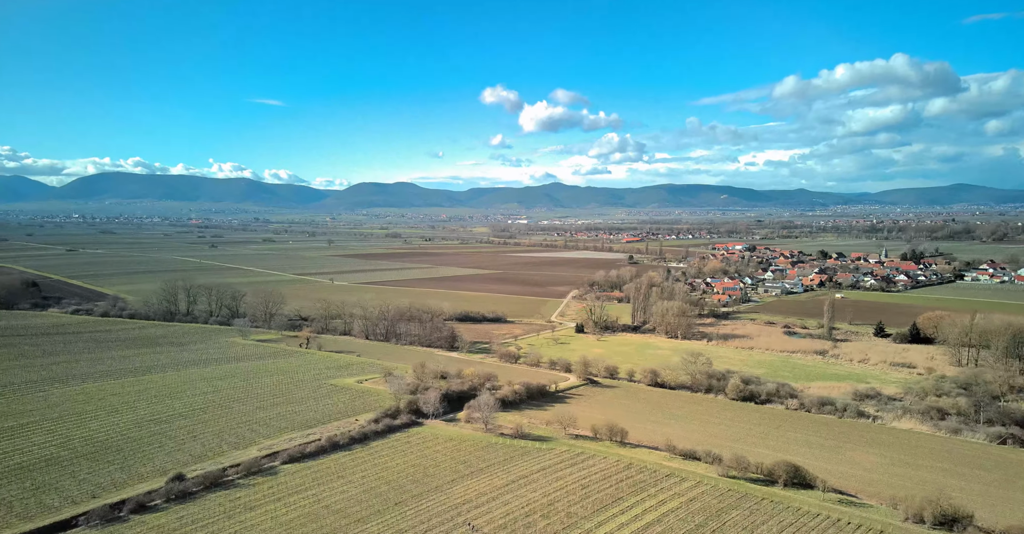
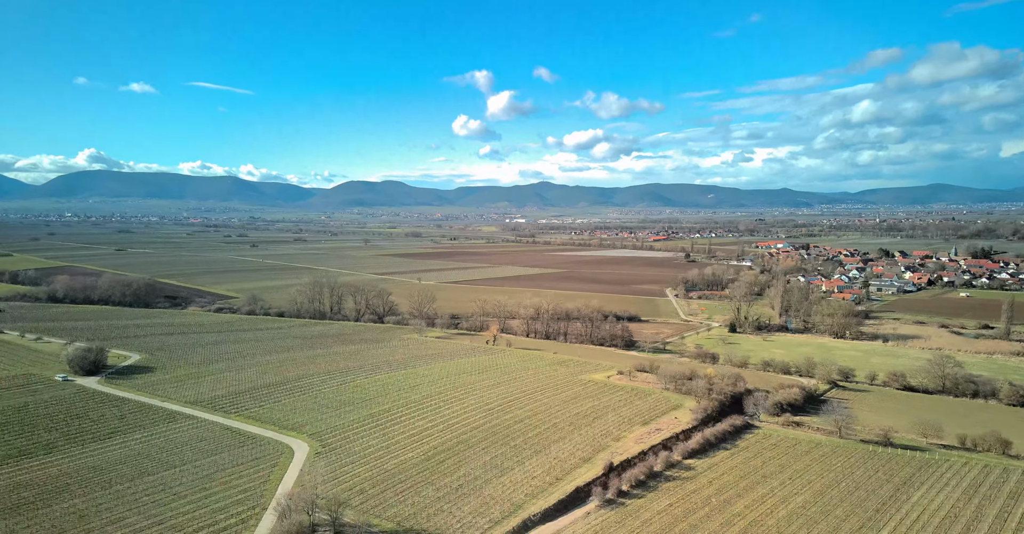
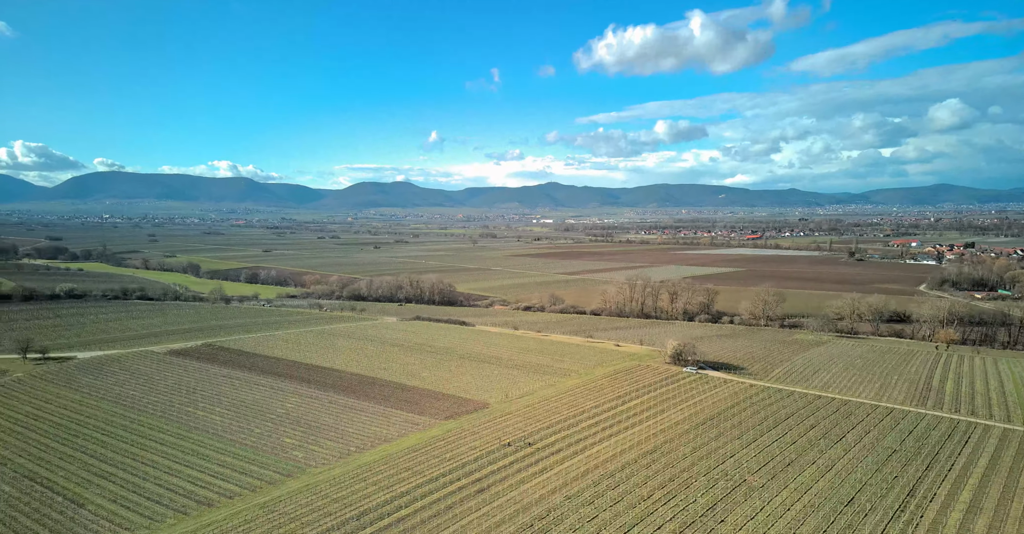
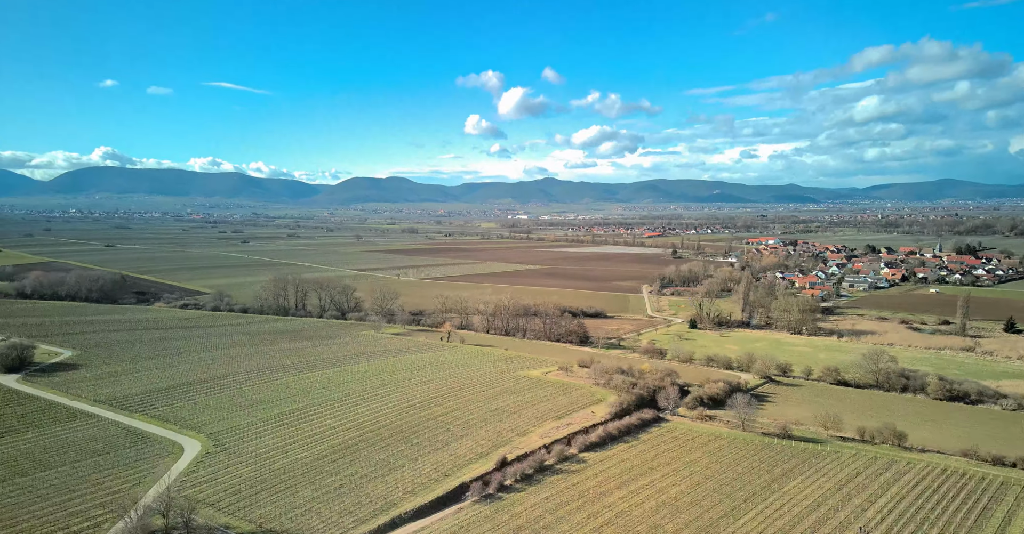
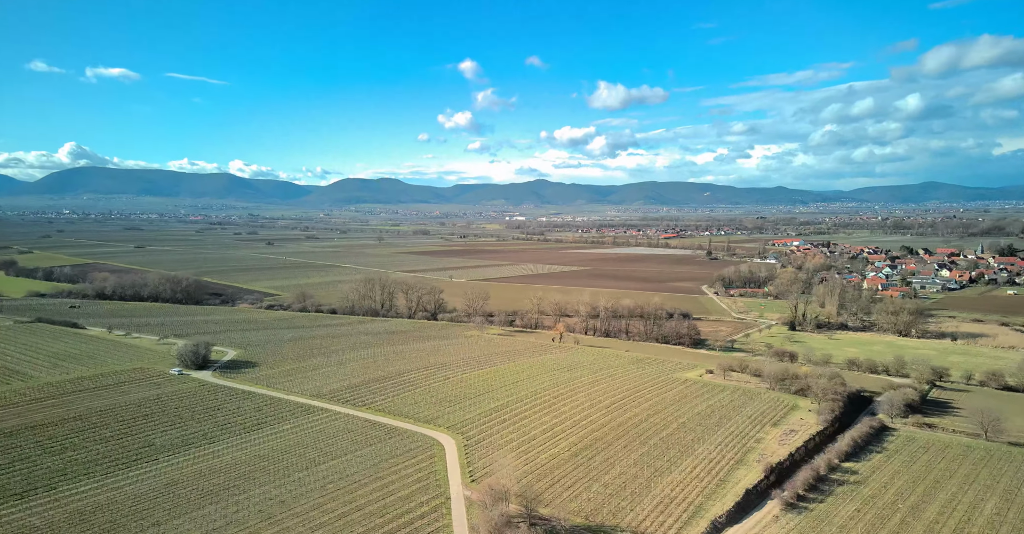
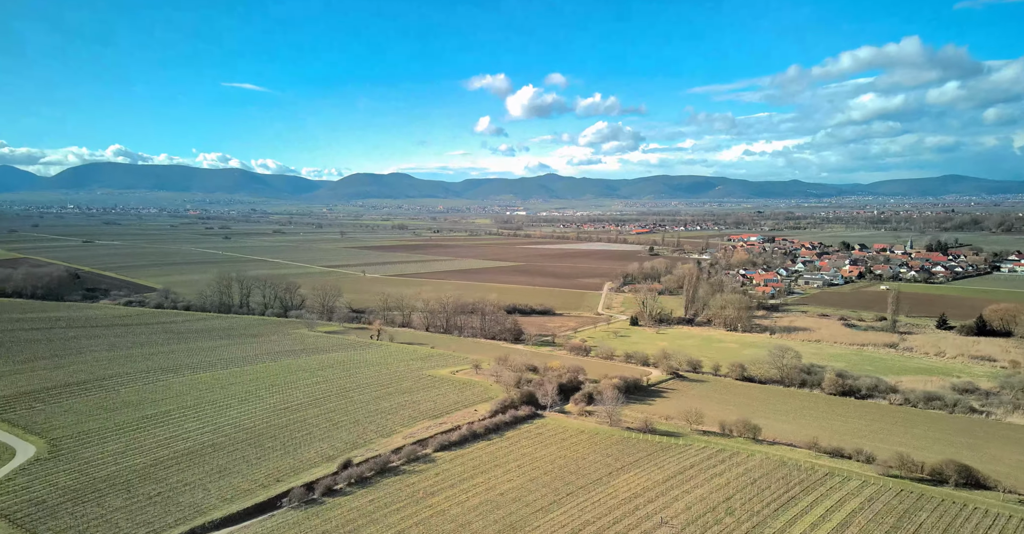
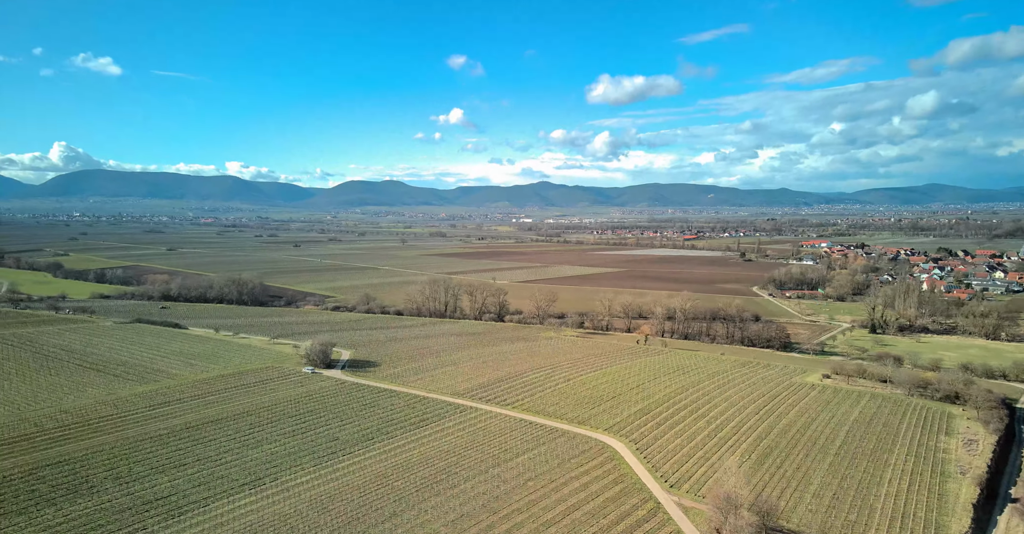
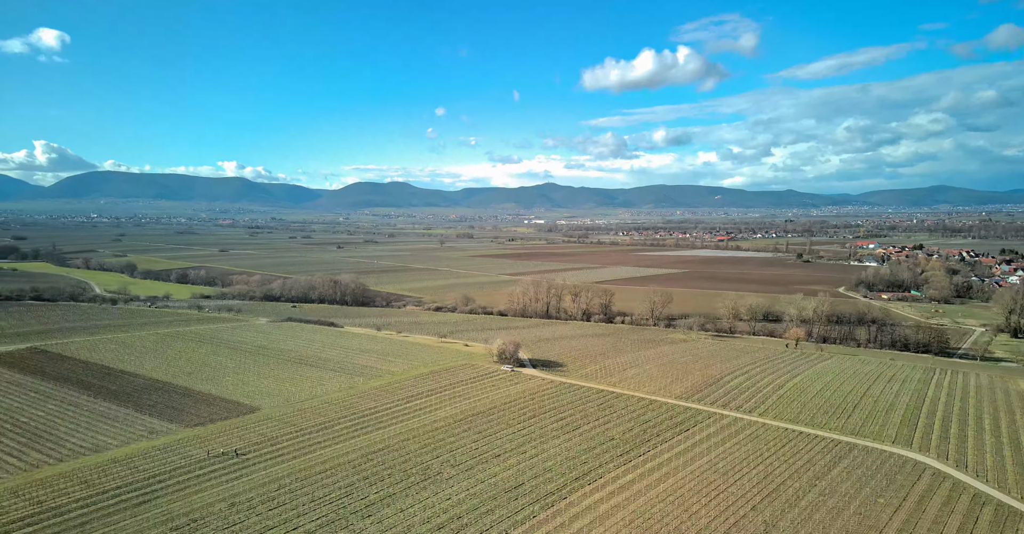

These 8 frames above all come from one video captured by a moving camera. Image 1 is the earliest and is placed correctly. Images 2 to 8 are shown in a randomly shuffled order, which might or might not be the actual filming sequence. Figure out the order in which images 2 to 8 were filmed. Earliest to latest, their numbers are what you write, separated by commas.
6, 4, 2, 5, 7, 8, 3
